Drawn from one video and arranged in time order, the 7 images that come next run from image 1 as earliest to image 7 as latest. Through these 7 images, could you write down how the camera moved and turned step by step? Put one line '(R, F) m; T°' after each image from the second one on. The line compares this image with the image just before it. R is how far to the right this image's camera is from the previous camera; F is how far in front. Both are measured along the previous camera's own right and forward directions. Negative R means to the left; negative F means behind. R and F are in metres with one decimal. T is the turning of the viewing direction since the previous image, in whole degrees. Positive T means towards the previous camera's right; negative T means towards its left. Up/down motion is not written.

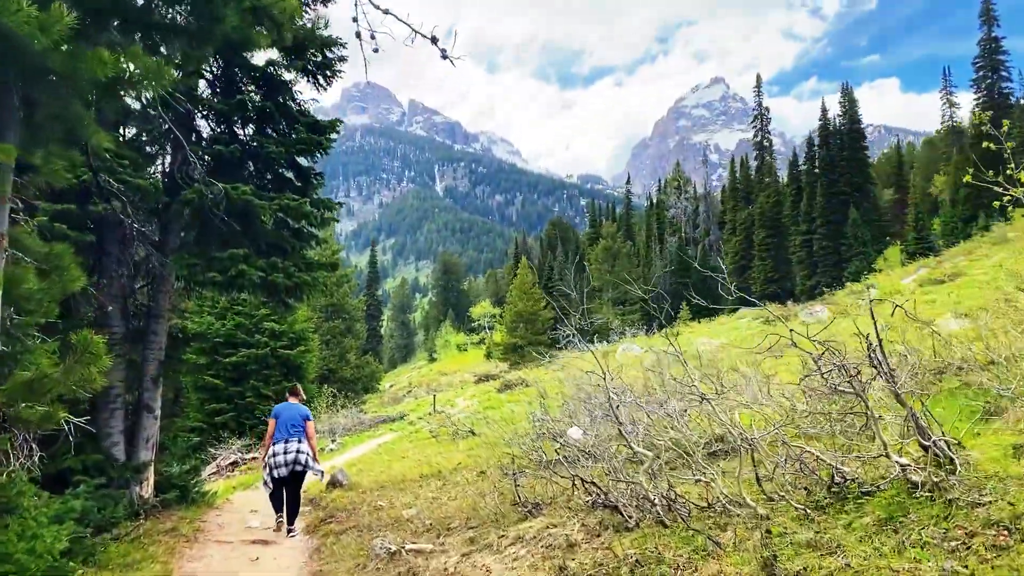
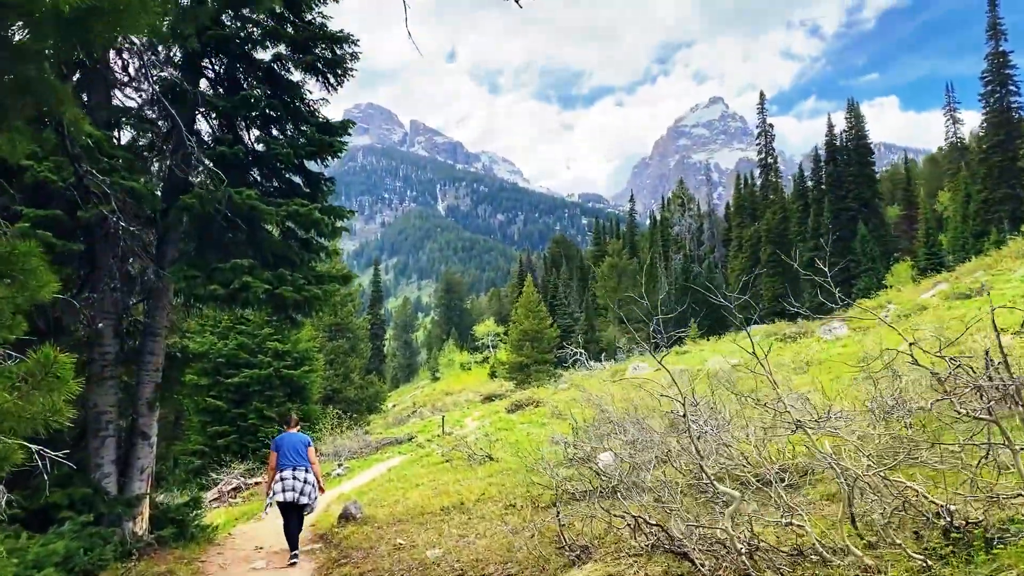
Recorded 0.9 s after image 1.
(-0.3, +0.8) m; 0°
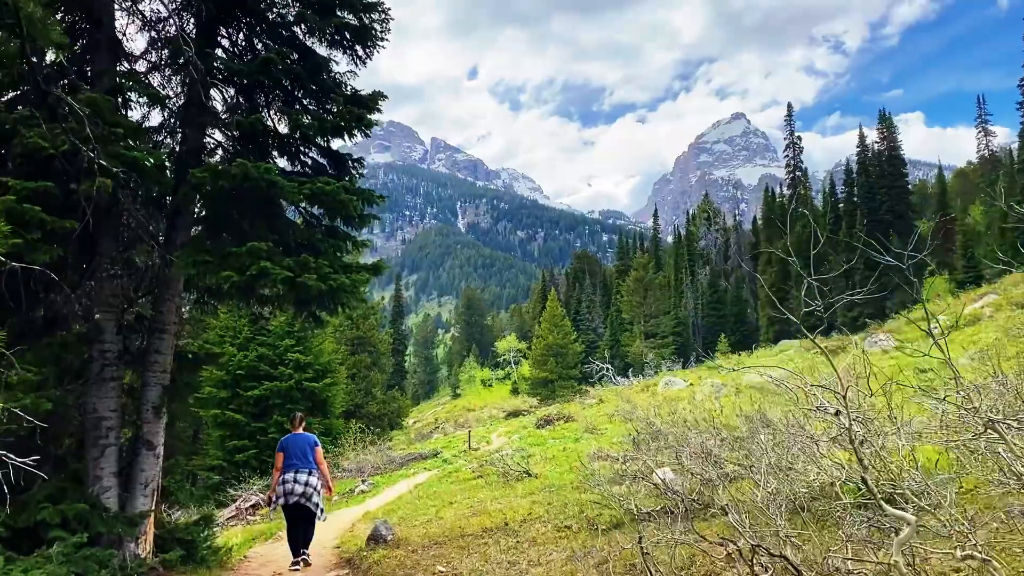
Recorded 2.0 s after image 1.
(-0.3, +1.0) m; -1°
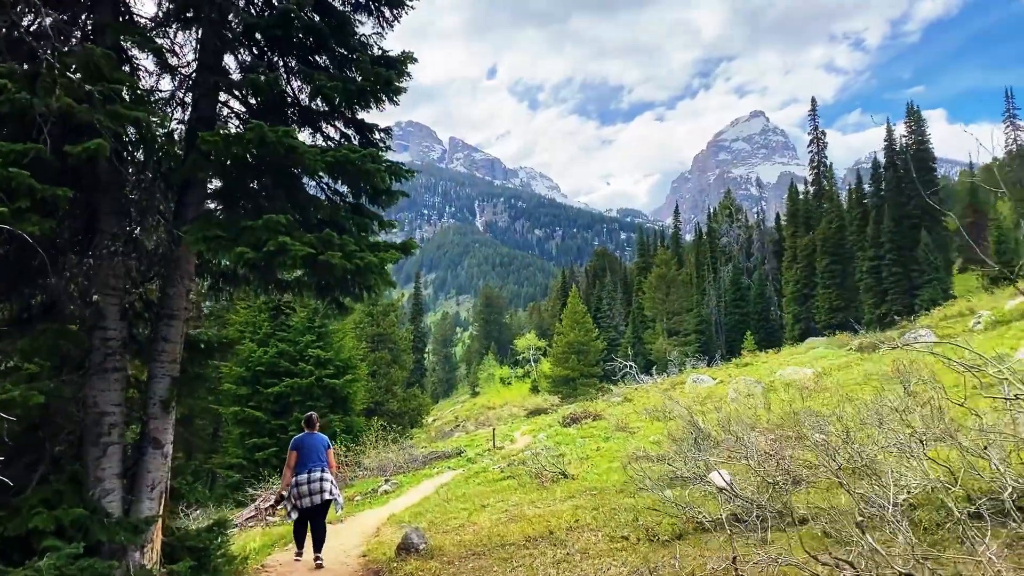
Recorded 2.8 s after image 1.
(-0.2, +0.8) m; -1°
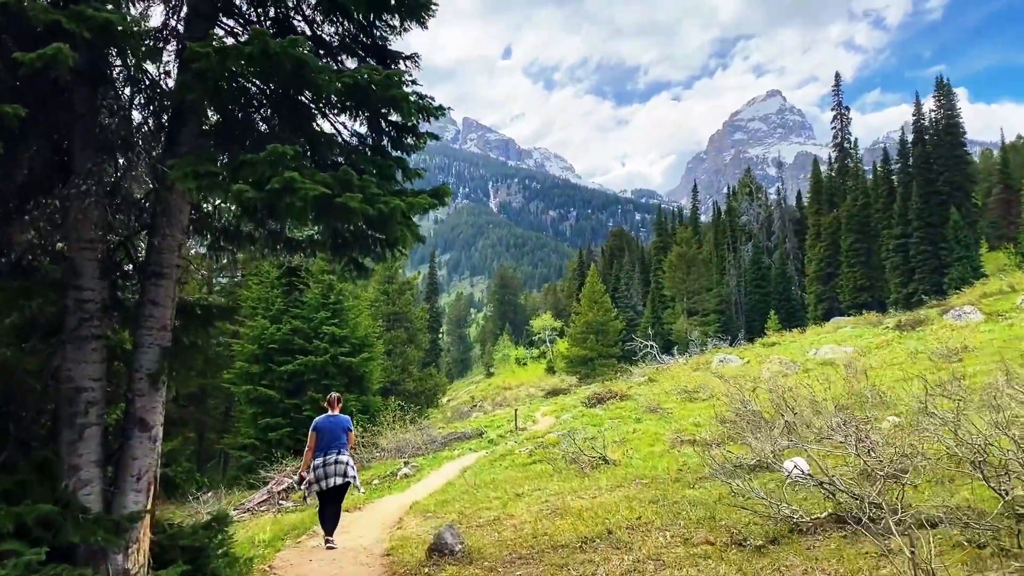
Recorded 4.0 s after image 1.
(-0.3, +1.1) m; -1°
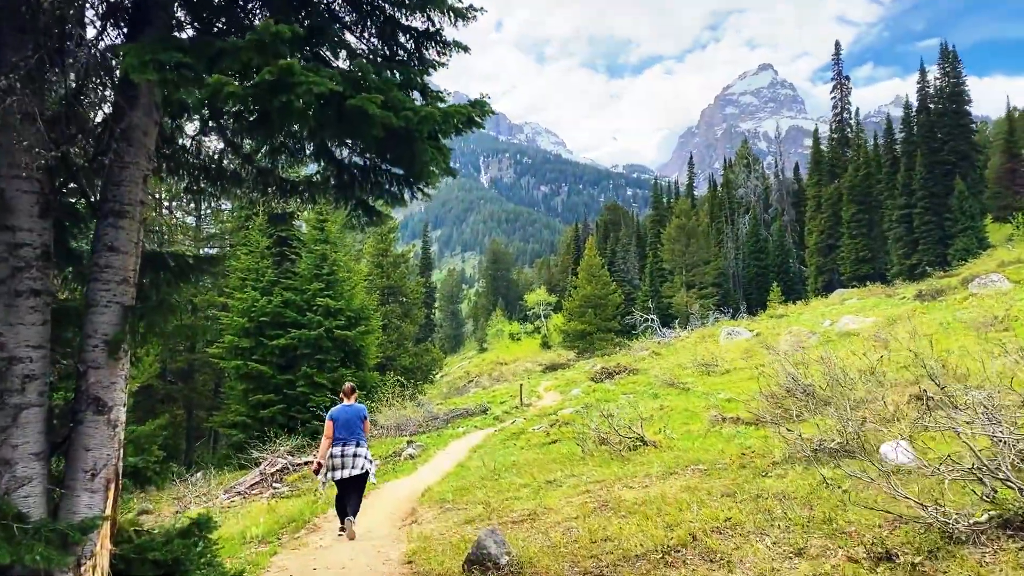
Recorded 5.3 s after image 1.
(-0.4, +1.3) m; +1°
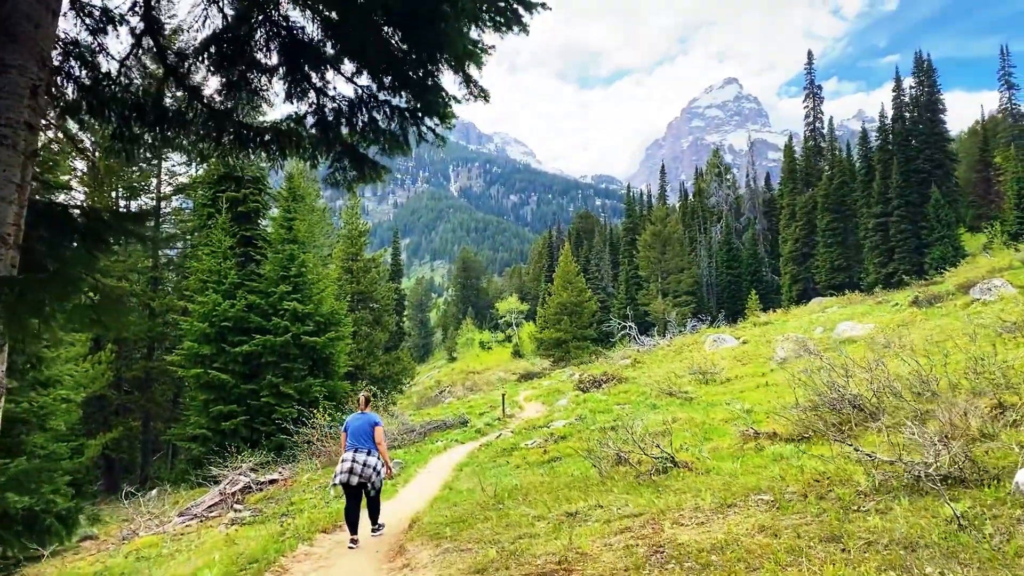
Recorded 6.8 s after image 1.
(-0.4, +1.4) m; +2°
